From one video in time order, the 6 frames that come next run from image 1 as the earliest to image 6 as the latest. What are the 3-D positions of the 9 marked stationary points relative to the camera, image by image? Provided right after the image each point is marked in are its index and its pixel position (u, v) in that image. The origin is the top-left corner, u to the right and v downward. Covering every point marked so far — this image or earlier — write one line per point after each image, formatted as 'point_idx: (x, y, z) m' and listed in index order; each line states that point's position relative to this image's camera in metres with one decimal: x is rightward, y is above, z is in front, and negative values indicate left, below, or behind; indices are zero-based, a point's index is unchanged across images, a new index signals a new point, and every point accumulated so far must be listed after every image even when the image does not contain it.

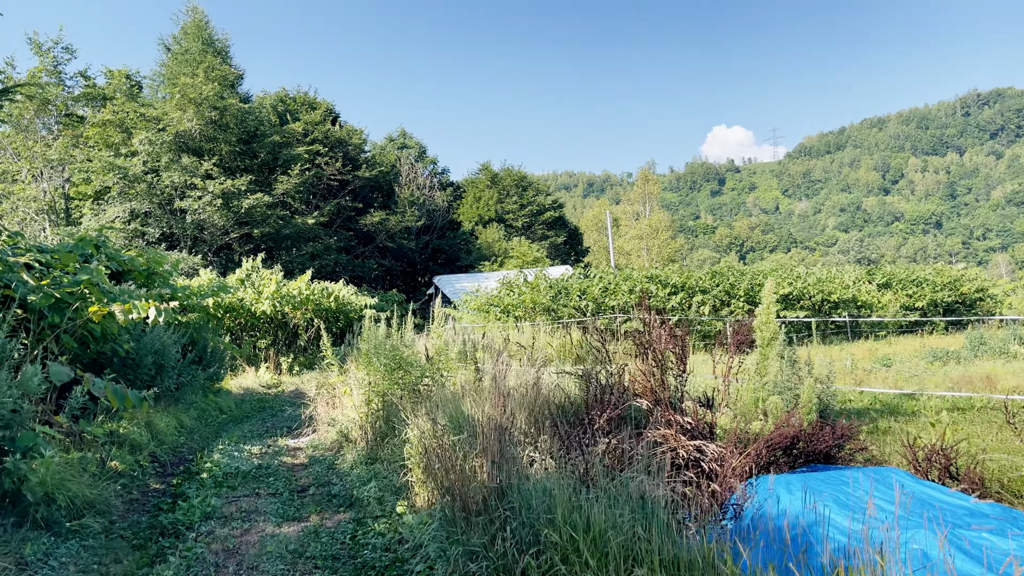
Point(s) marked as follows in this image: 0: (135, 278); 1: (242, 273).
0: (-4.1, +0.1, +6.1) m
1: (-6.4, +0.3, +13.2) m
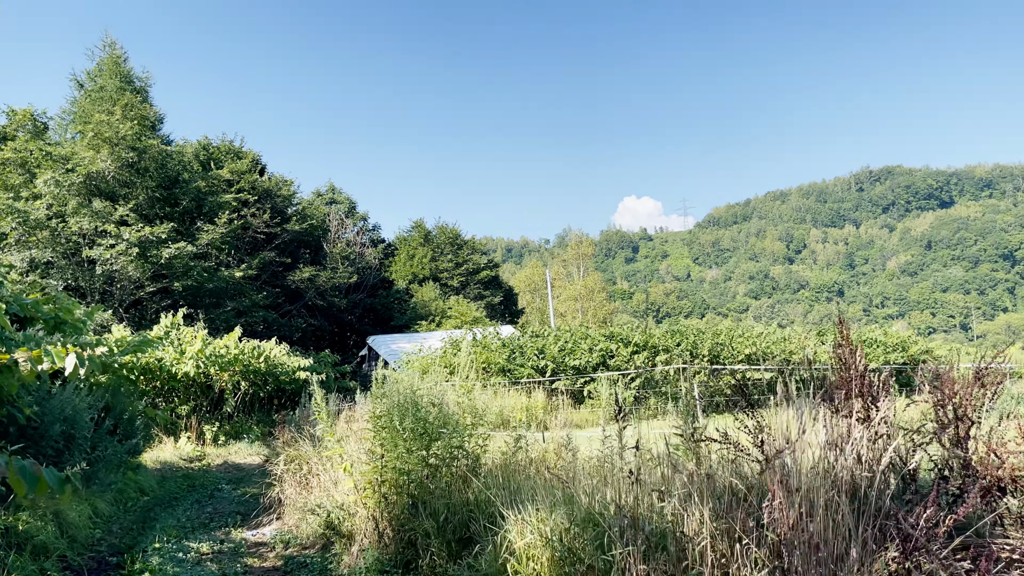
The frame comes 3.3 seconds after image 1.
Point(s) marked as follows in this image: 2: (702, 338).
0: (-4.1, -0.3, +4.9) m
1: (-7.2, -0.9, +11.7) m
2: (+4.8, -1.3, +14.4) m
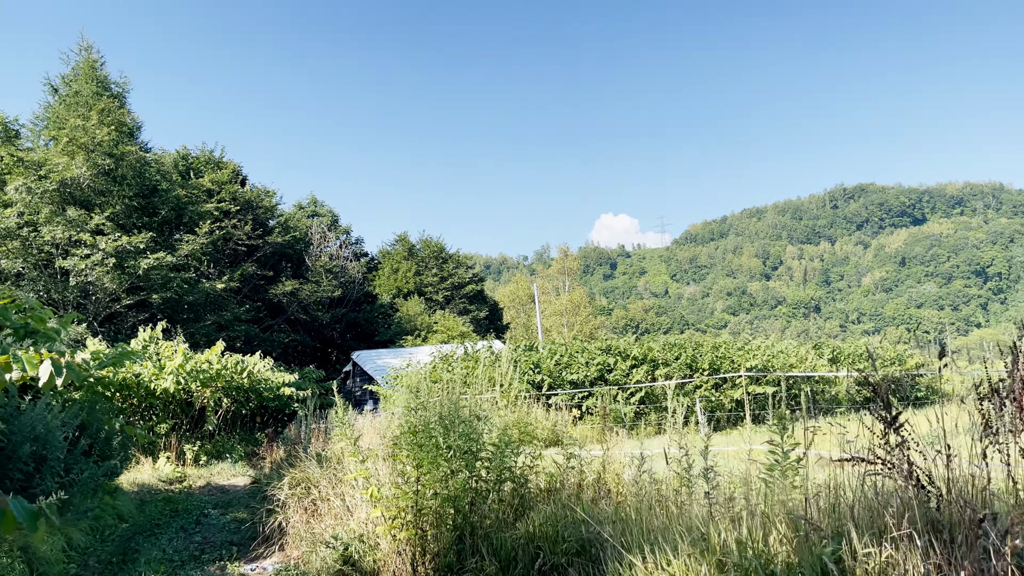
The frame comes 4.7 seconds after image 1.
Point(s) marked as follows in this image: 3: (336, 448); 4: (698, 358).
0: (-3.9, -0.4, +4.4) m
1: (-7.3, -1.1, +11.1) m
2: (+4.7, -1.6, +14.2) m
3: (-1.7, -1.5, +5.2) m
4: (+4.6, -1.7, +14.0) m
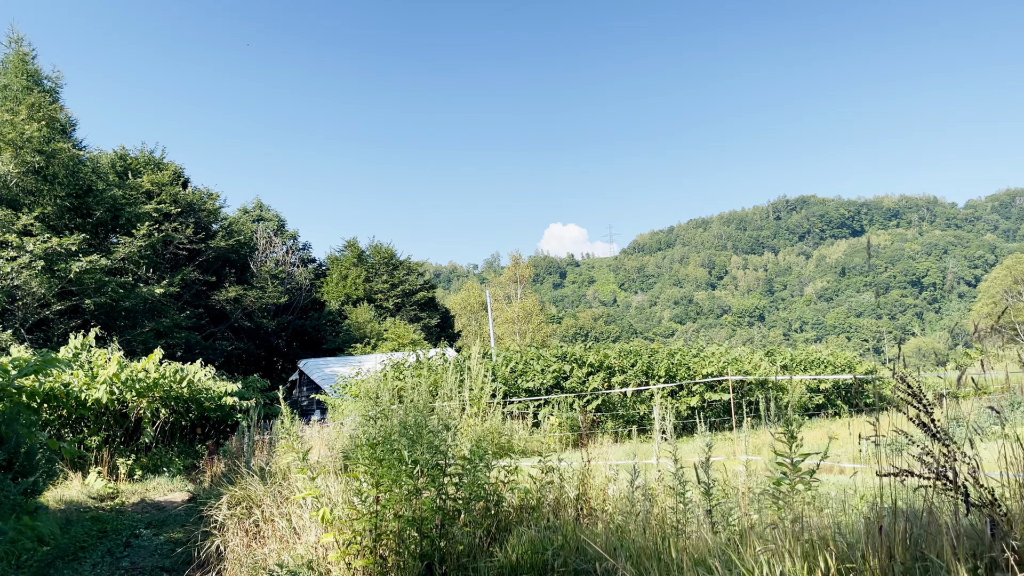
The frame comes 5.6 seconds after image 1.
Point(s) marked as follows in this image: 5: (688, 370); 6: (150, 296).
0: (-4.2, -0.4, +4.0) m
1: (-8.1, -1.1, +10.3) m
2: (+3.6, -1.8, +14.5) m
3: (-2.0, -1.5, +5.0) m
4: (+3.5, -1.9, +14.2) m
5: (+4.4, -2.1, +14.5) m
6: (-11.8, -0.3, +18.3) m
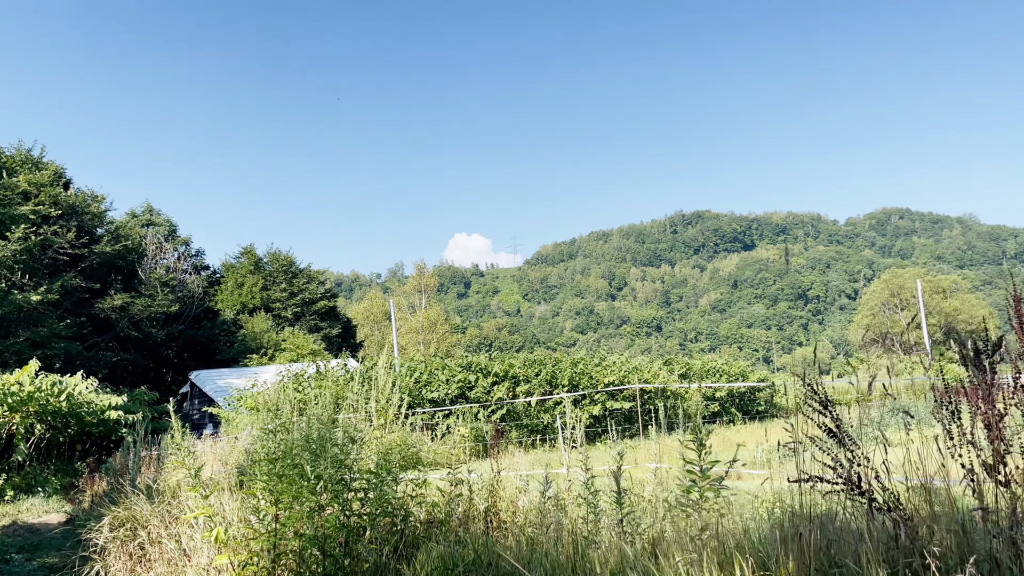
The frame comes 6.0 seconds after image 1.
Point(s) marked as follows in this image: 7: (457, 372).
0: (-4.6, -0.4, +3.3) m
1: (-9.5, -1.2, +8.8) m
2: (+1.3, -2.1, +14.8) m
3: (-2.6, -1.5, +4.5) m
4: (+1.3, -2.2, +14.5) m
5: (+2.2, -2.4, +15.0) m
6: (-14.4, -0.4, +16.1) m
7: (-1.2, -2.0, +13.7) m
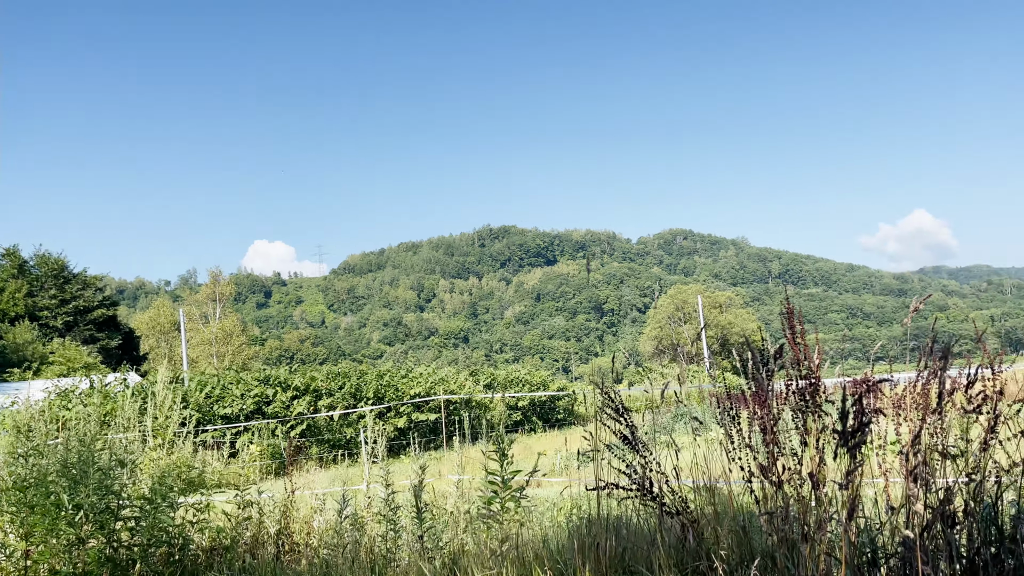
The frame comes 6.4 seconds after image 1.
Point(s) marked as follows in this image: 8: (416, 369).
0: (-5.4, -0.3, +1.3) m
1: (-11.8, -1.1, +4.9) m
2: (-3.6, -2.3, +14.0) m
3: (-3.9, -1.5, +3.1) m
4: (-3.5, -2.4, +13.8) m
5: (-2.8, -2.6, +14.5) m
6: (-18.8, -0.3, +10.1) m
7: (-5.6, -2.2, +12.2) m
8: (-2.7, -2.3, +16.3) m
